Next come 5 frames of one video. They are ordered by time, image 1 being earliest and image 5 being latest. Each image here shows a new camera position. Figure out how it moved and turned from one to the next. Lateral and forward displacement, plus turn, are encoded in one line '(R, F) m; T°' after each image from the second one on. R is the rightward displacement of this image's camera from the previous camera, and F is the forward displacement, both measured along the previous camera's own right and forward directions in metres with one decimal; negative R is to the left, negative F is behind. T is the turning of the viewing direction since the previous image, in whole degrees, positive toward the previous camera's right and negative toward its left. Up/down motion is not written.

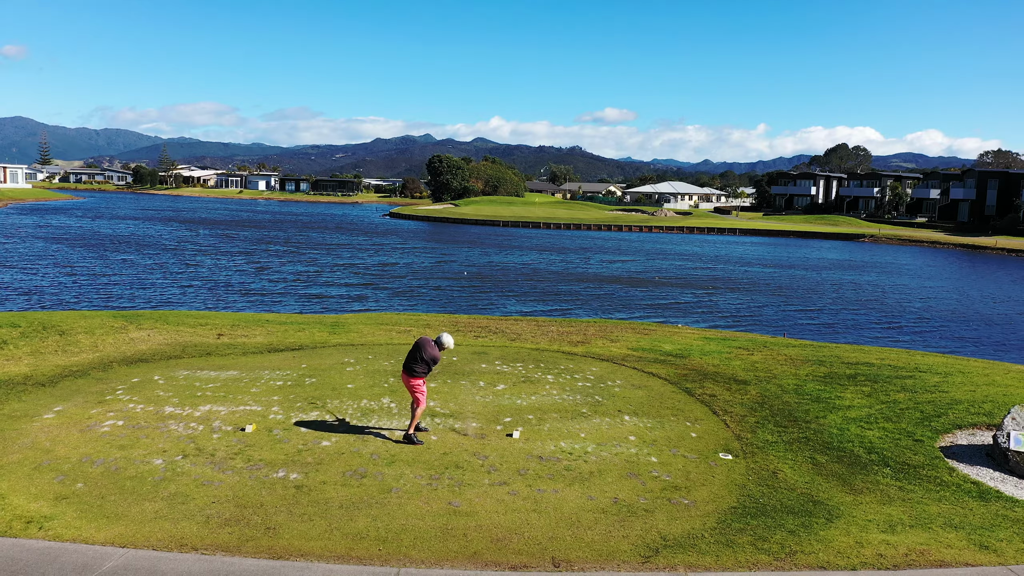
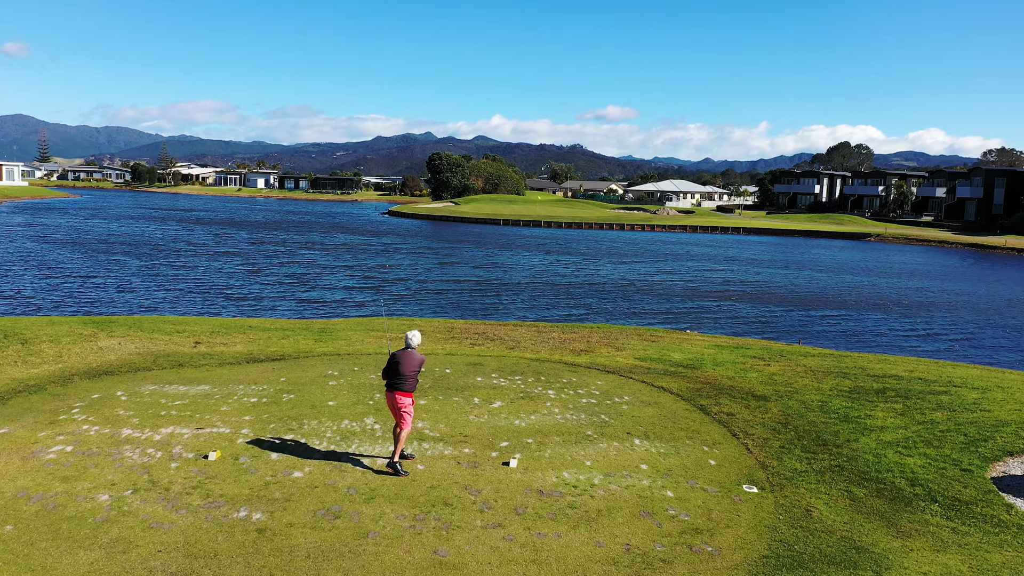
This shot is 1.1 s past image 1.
(+0.1, +1.6) m; 0°
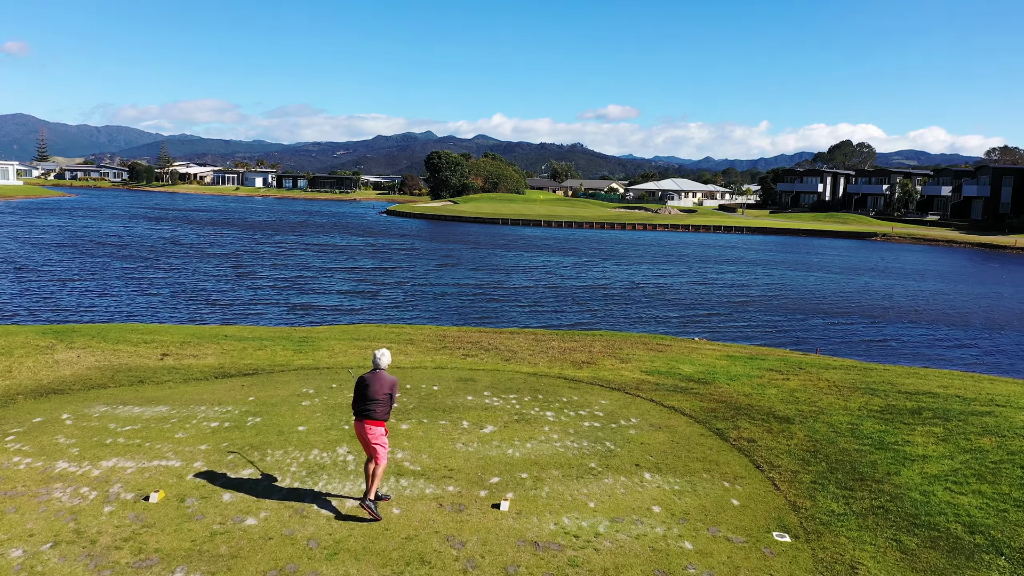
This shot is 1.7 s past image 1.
(+0.1, +1.7) m; 0°
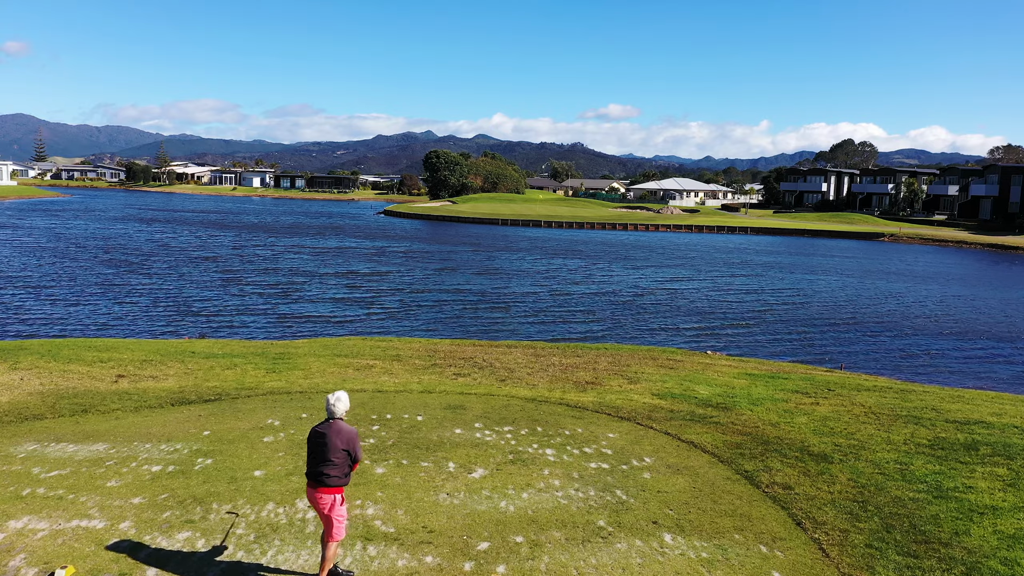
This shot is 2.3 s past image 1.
(+0.1, +2.0) m; 0°
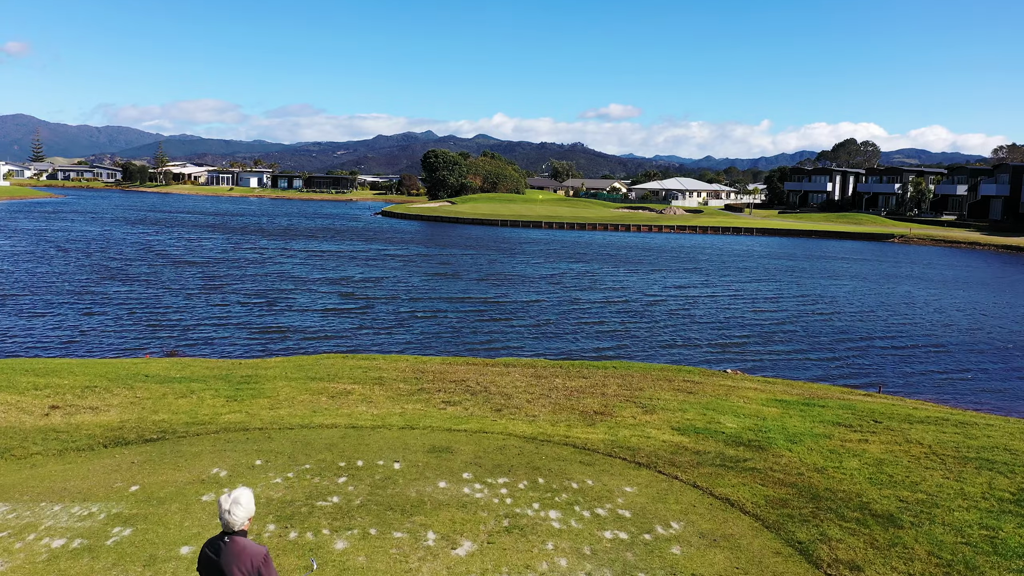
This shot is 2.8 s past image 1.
(+0.1, +2.4) m; 0°
